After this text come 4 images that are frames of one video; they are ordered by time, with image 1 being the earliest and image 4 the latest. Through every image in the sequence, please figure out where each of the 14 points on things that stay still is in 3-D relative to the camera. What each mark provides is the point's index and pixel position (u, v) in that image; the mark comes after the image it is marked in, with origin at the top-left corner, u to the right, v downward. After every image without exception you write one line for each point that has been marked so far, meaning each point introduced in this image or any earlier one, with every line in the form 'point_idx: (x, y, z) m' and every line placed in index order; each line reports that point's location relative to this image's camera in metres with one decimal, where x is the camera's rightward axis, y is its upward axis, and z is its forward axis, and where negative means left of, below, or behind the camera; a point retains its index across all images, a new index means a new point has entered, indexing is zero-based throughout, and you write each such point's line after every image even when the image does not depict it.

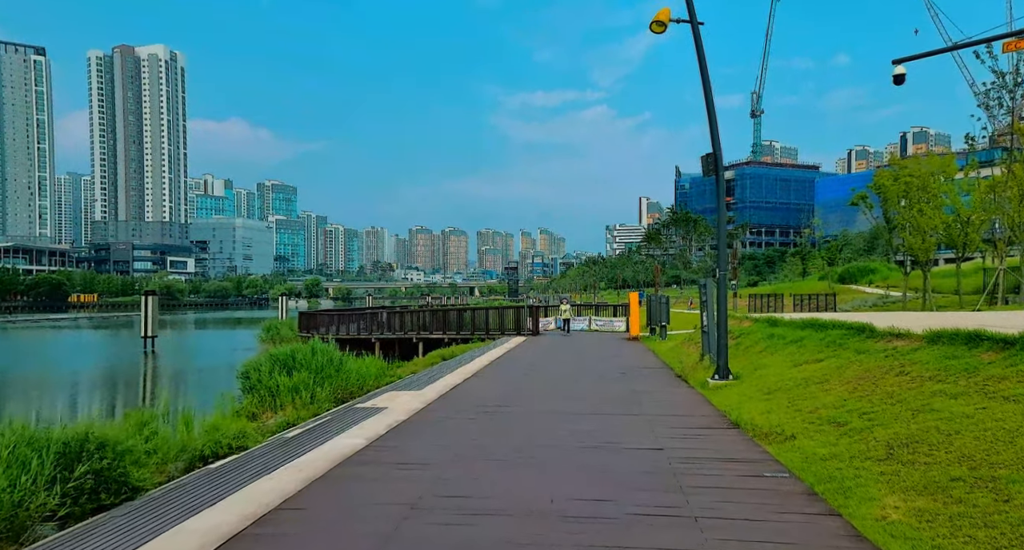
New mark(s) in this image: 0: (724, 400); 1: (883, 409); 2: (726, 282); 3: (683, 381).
0: (+2.7, -1.6, +9.9) m
1: (+3.5, -1.2, +7.2) m
2: (+3.3, -0.1, +11.7) m
3: (+2.8, -1.7, +12.4) m
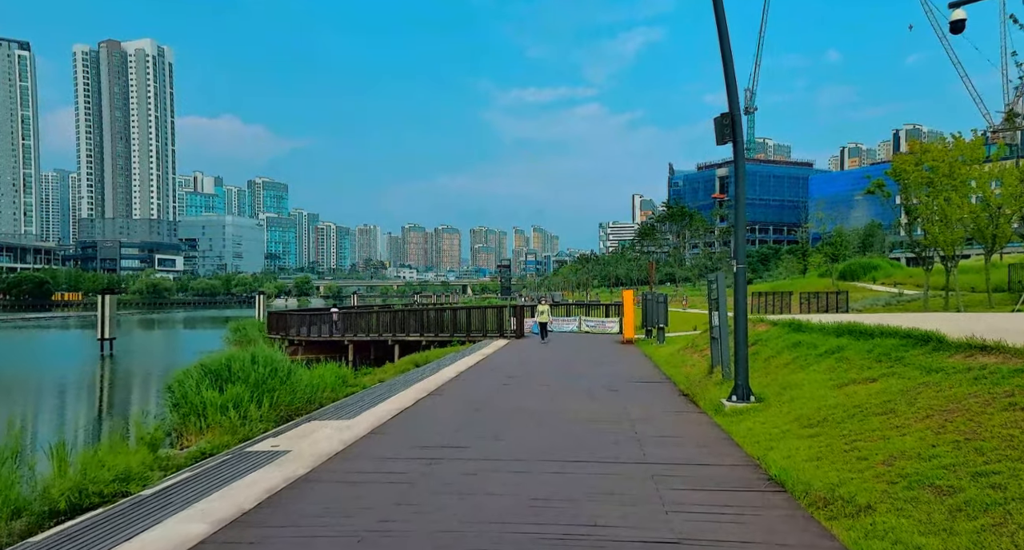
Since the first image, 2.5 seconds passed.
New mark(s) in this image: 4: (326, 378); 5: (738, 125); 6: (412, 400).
0: (+2.3, -1.5, +7.5) m
1: (+3.1, -1.2, +4.7) m
2: (+2.8, 0.0, +9.3) m
3: (+2.3, -1.6, +9.9) m
4: (-4.3, -2.3, +17.6) m
5: (+2.8, +1.8, +9.4) m
6: (-1.3, -1.7, +10.2) m
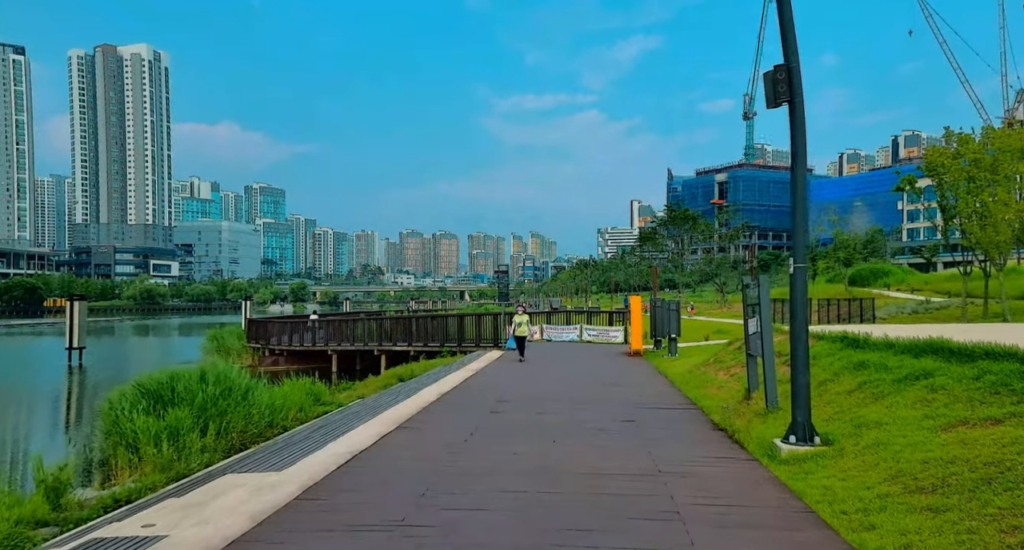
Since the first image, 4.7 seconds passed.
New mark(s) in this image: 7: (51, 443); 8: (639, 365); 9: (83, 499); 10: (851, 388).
0: (+2.2, -1.6, +5.3) m
1: (+3.0, -1.2, +2.6) m
2: (+2.7, 0.0, +7.1) m
3: (+2.2, -1.6, +7.7) m
4: (-4.4, -2.4, +15.5) m
5: (+2.7, +1.8, +7.2) m
6: (-1.4, -1.7, +8.0) m
7: (-10.2, -3.8, +17.0) m
8: (+2.8, -2.0, +16.8) m
9: (-5.0, -2.6, +8.9) m
10: (+3.5, -1.1, +7.8) m
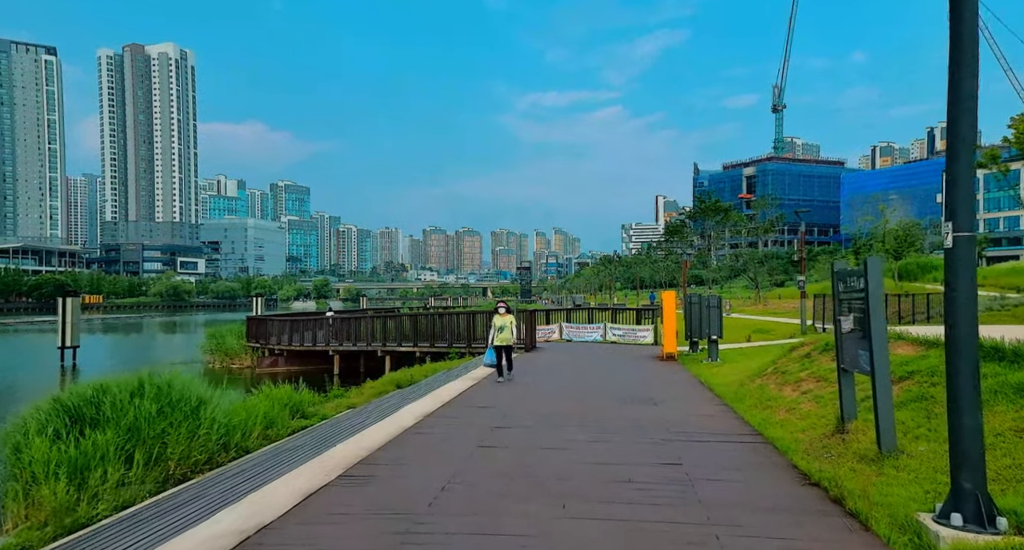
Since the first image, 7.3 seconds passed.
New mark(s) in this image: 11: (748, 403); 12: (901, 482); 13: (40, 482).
0: (+2.1, -1.4, +2.6) m
1: (+2.7, -1.0, -0.1) m
2: (+2.6, +0.1, +4.4) m
3: (+2.1, -1.5, +5.1) m
4: (-4.2, -2.3, +13.0) m
5: (+2.6, +2.0, +4.5) m
6: (-1.5, -1.5, +5.4) m
7: (-10.0, -3.6, +14.7) m
8: (+3.0, -1.8, +14.1) m
9: (-5.0, -2.5, +6.5) m
10: (+3.4, -1.0, +5.1) m
11: (+2.8, -1.5, +9.1) m
12: (+2.5, -1.4, +5.1) m
13: (-5.1, -2.2, +8.3) m
